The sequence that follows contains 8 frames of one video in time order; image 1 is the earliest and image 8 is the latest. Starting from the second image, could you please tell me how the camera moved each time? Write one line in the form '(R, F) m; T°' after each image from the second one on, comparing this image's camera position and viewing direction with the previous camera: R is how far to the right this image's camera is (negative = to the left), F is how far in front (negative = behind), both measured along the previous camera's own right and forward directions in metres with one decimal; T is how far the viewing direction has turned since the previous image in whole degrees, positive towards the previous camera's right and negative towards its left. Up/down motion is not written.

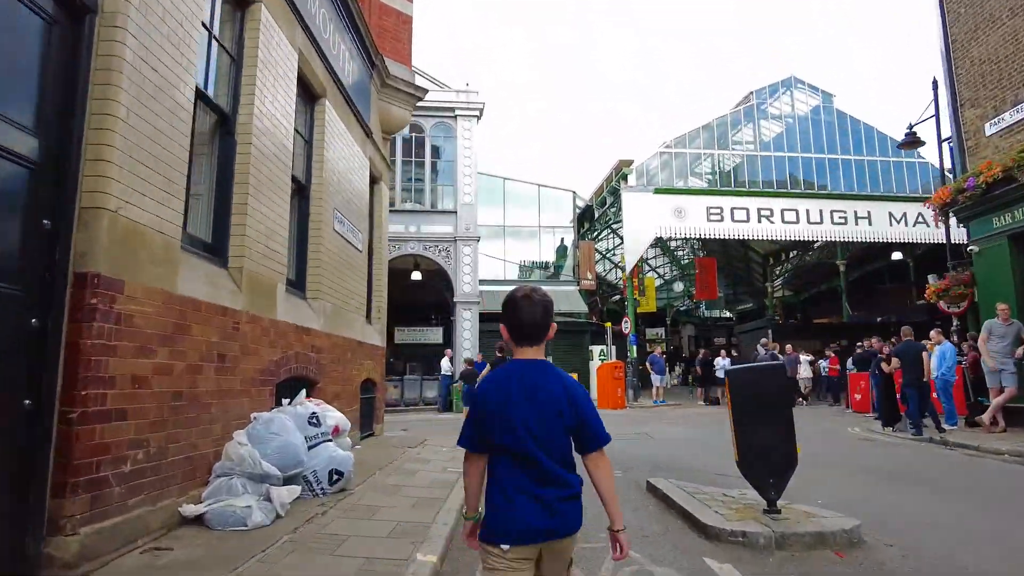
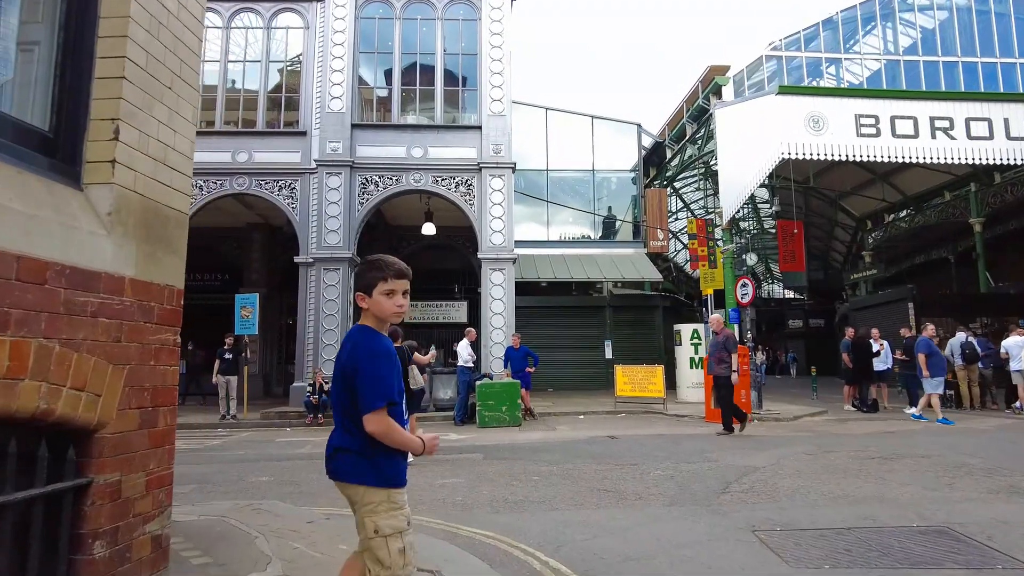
(-0.4, +6.9) m; -3°
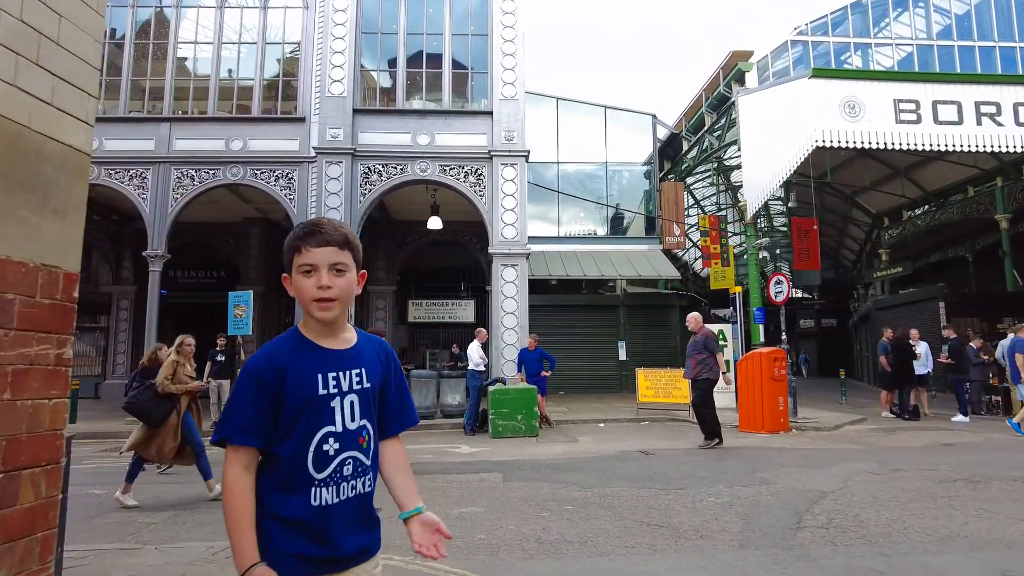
(-0.2, +1.0) m; 0°
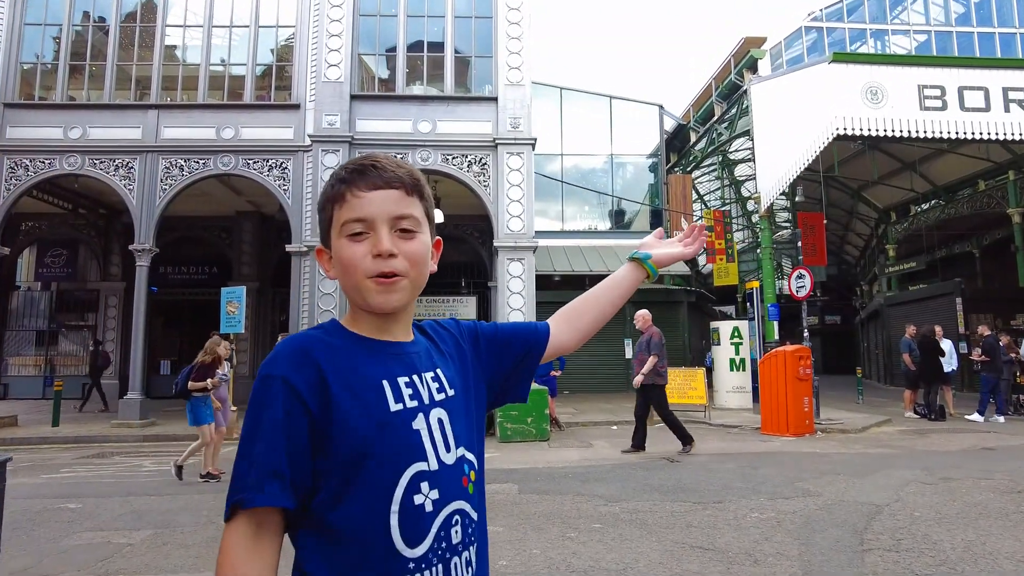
(-0.2, +0.7) m; 0°
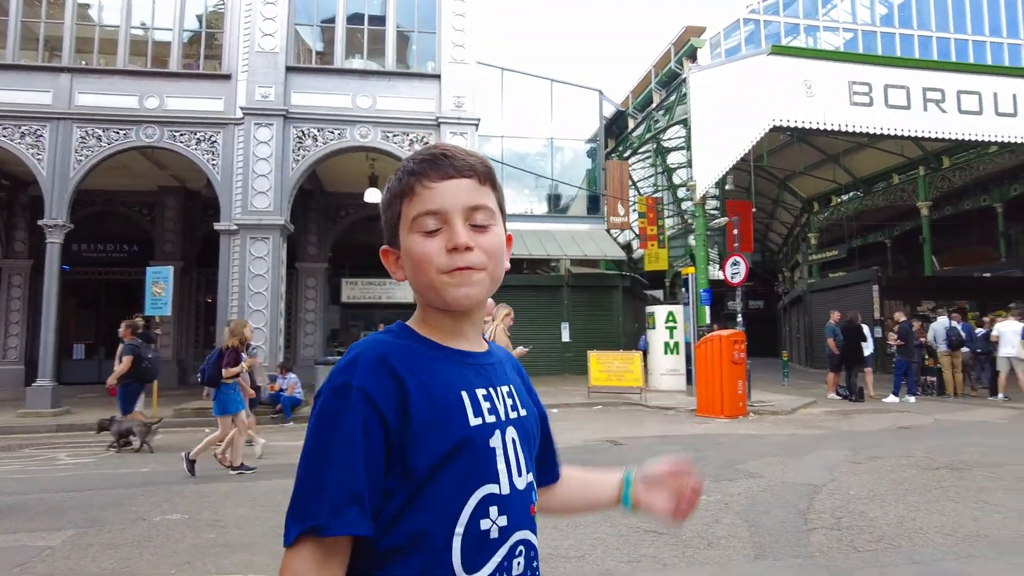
(-0.2, +0.1) m; +6°
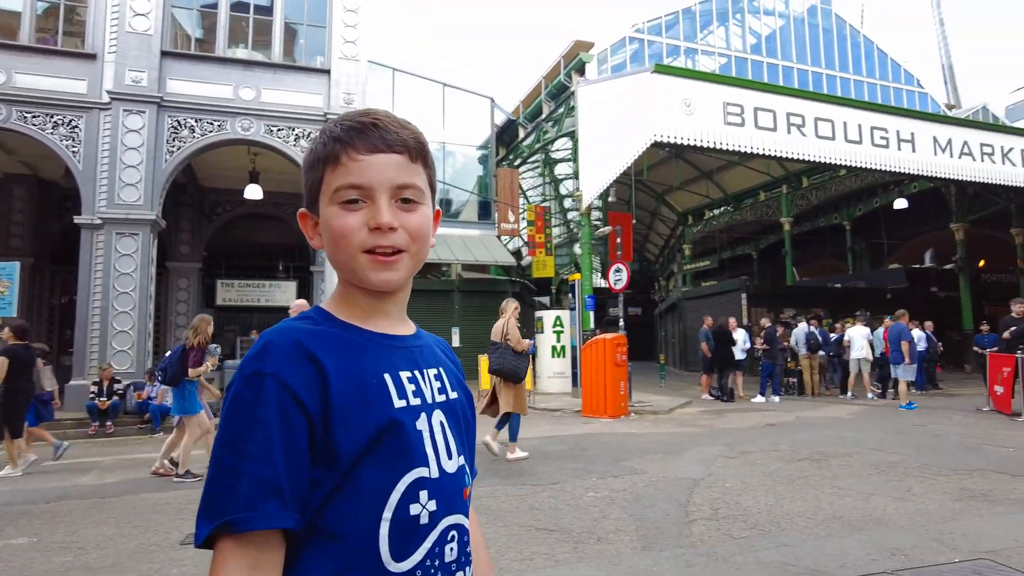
(-0.1, 0.0) m; +10°
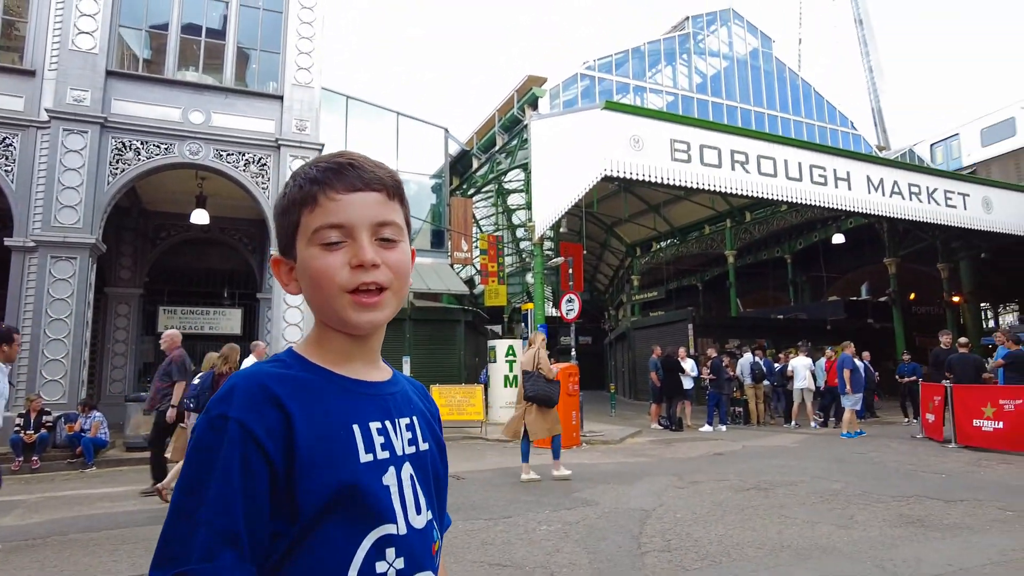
(0.0, 0.0) m; +4°
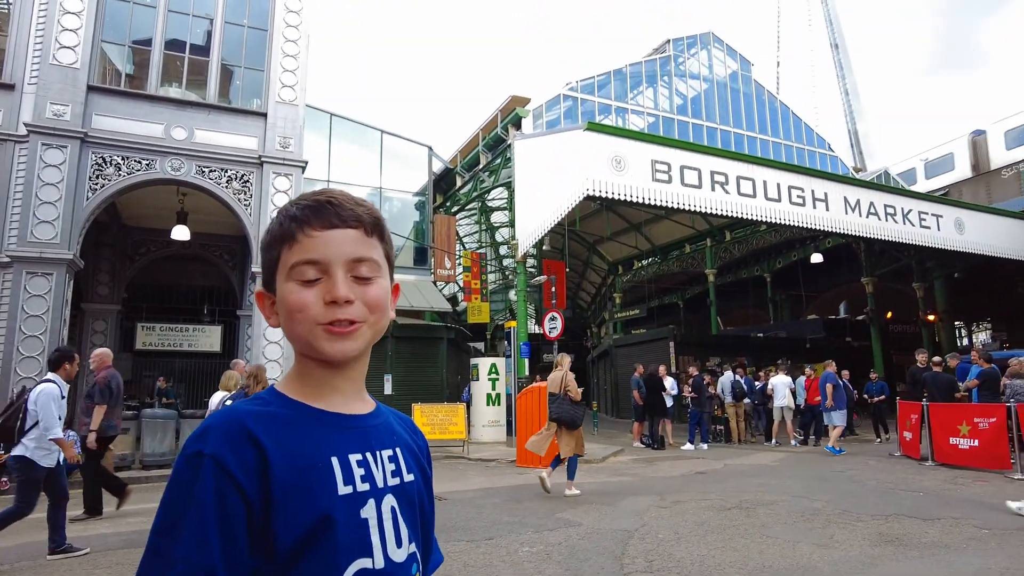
(0.0, 0.0) m; +2°
